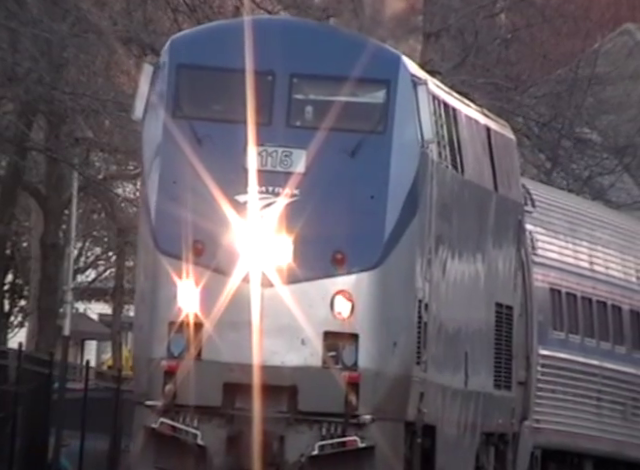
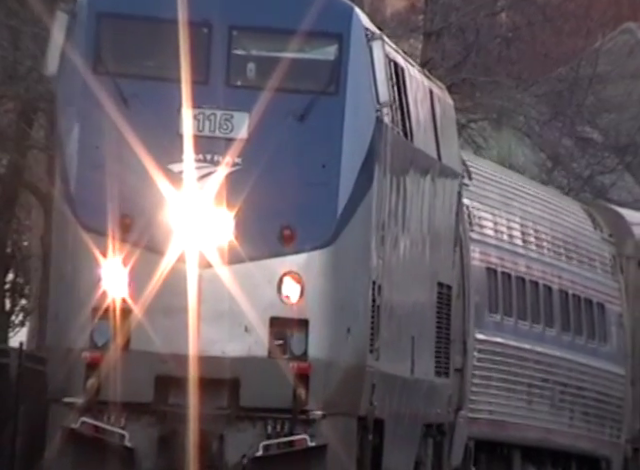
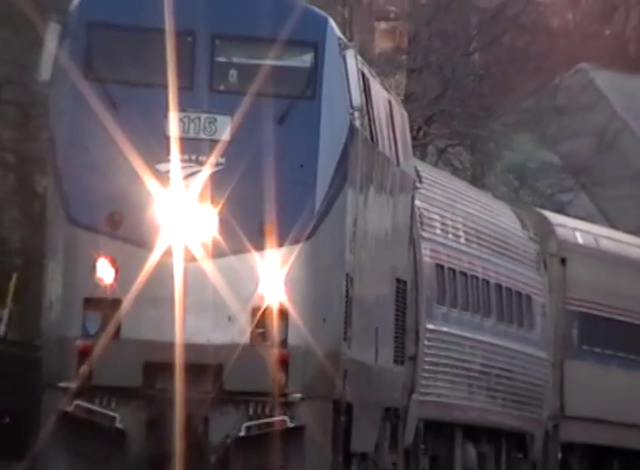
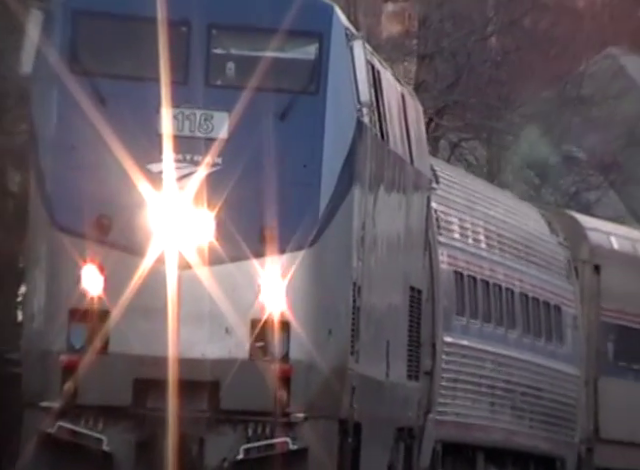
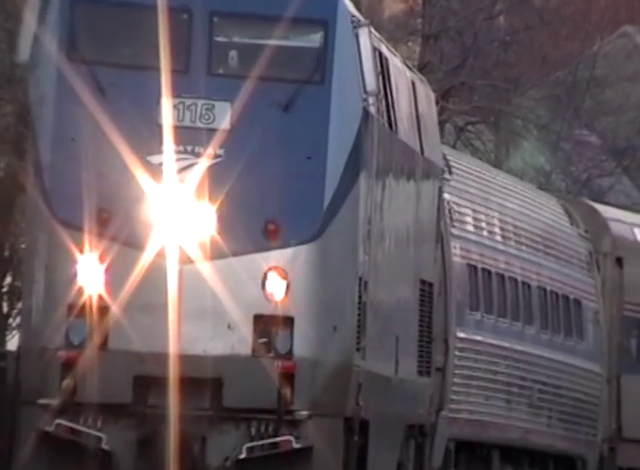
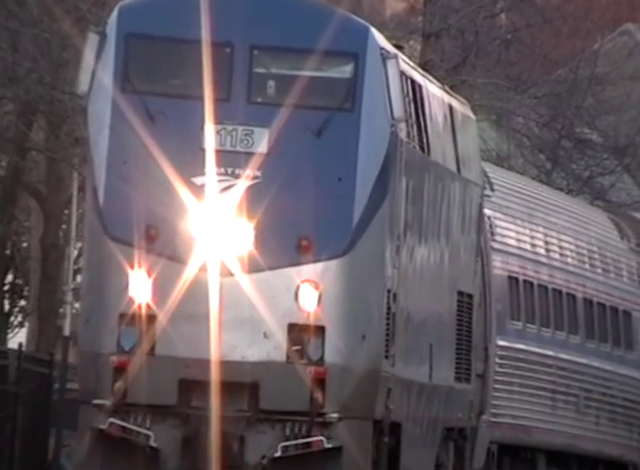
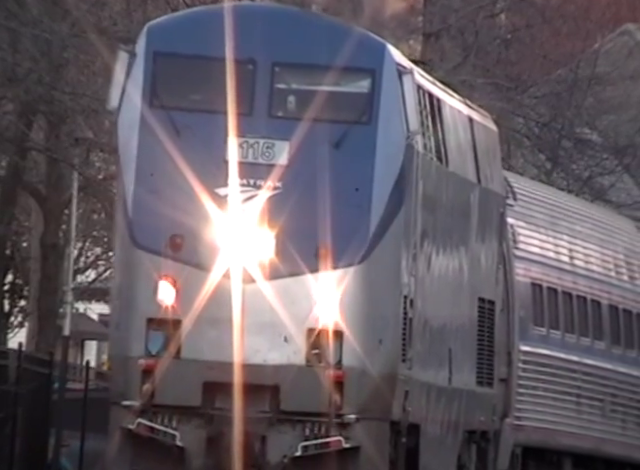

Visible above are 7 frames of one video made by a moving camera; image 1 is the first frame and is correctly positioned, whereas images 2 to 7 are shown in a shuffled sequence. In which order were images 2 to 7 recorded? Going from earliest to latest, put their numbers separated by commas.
7, 6, 2, 5, 4, 3
